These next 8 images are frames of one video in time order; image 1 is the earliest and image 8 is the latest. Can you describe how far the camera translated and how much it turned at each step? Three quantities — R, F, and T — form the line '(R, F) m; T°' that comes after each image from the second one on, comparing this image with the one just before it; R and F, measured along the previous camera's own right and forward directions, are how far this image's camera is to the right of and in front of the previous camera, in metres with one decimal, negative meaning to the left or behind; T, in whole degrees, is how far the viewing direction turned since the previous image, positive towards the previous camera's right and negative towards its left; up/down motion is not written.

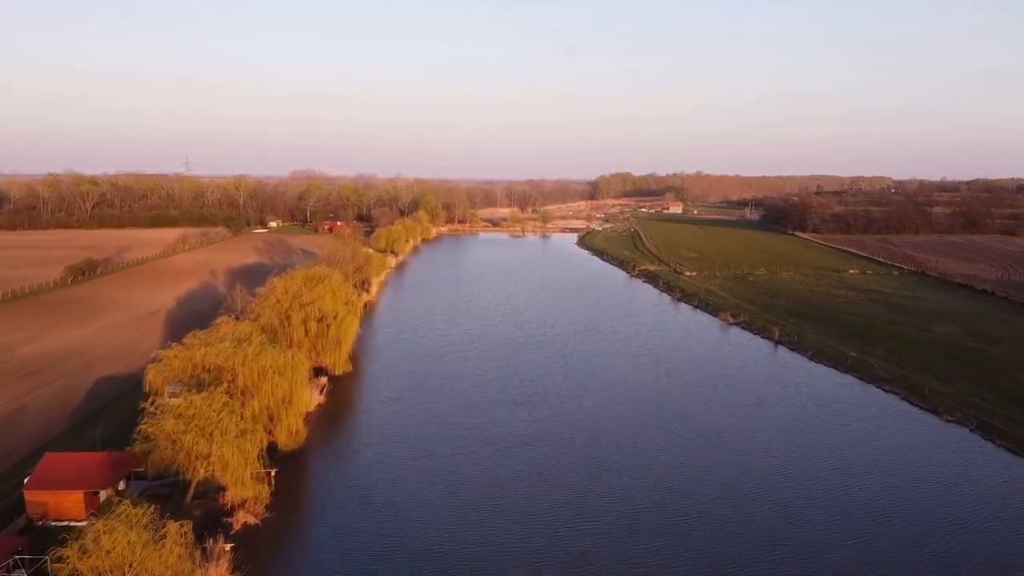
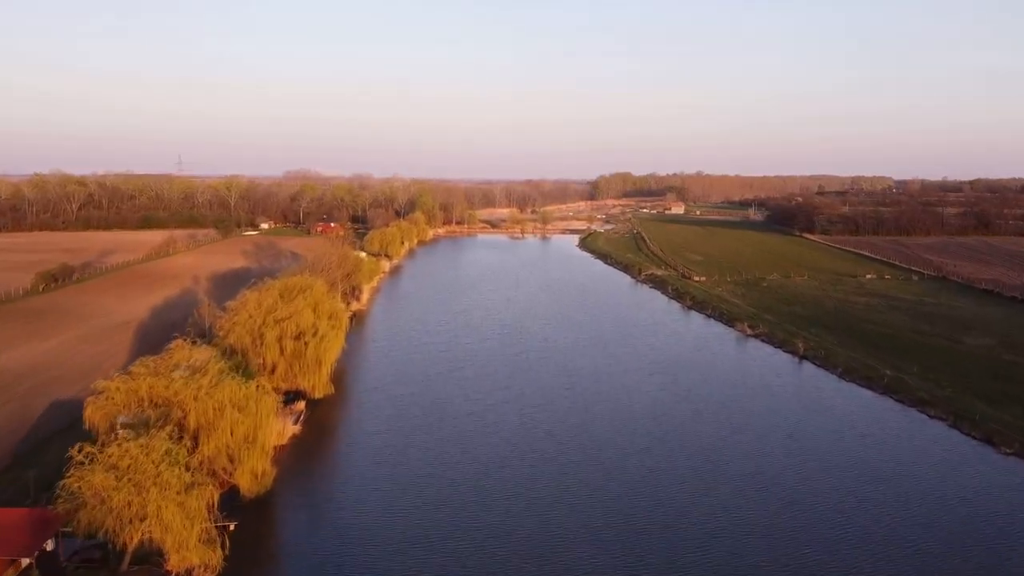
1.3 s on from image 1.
(0.0, +1.8) m; 0°
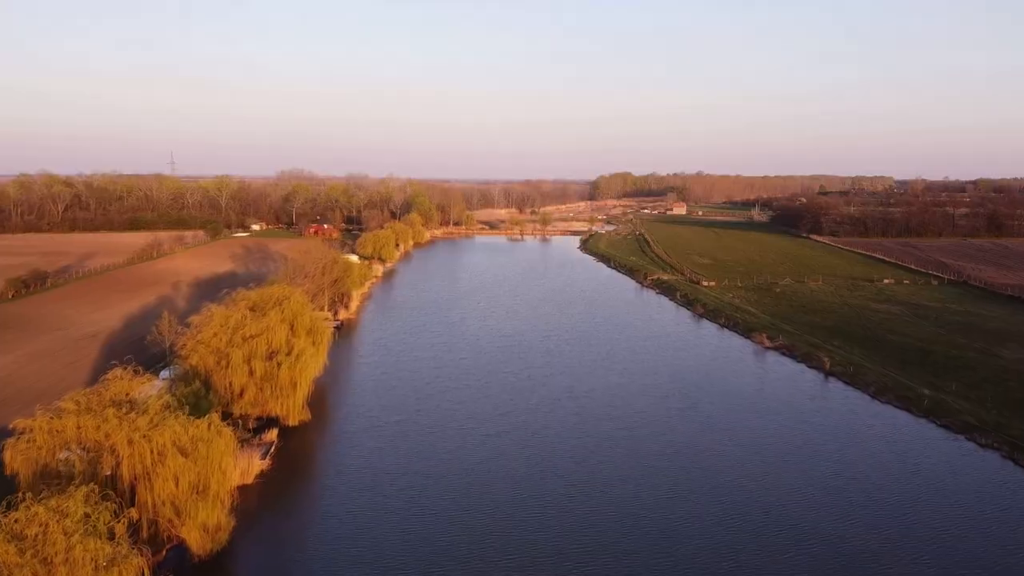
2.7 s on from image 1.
(0.0, +1.7) m; 0°
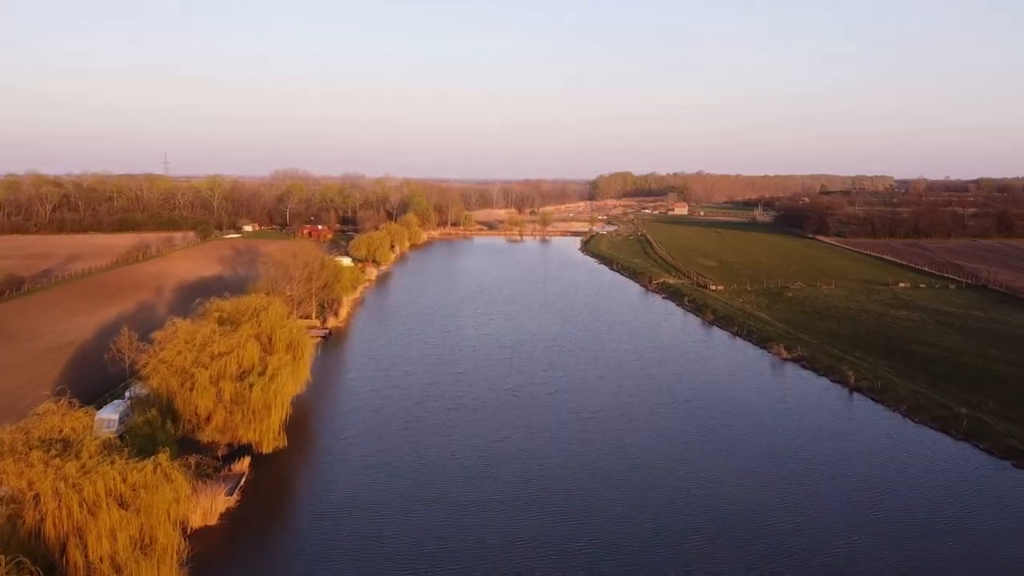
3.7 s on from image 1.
(0.0, +1.4) m; 0°
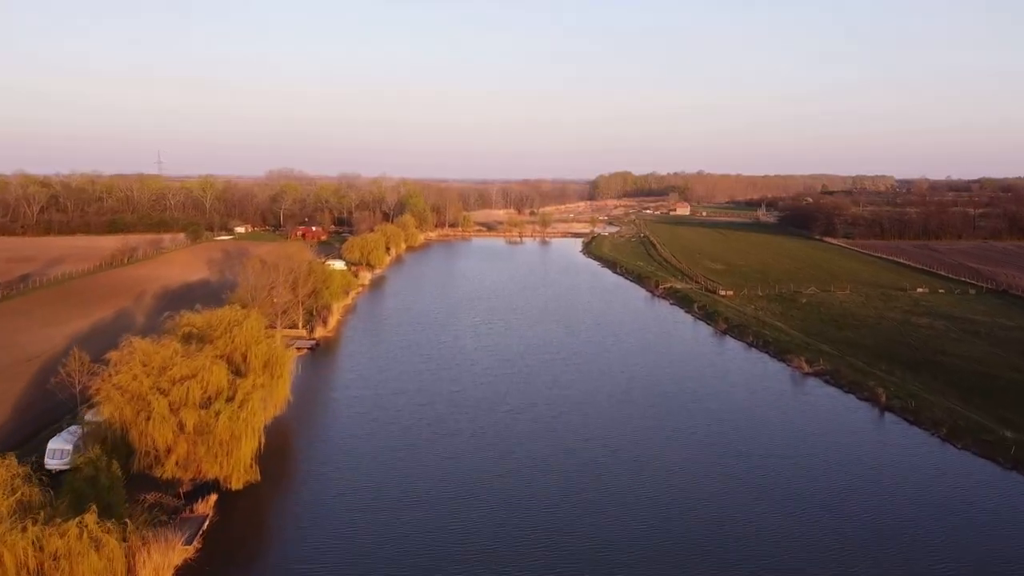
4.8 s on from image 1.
(0.0, +1.4) m; 0°
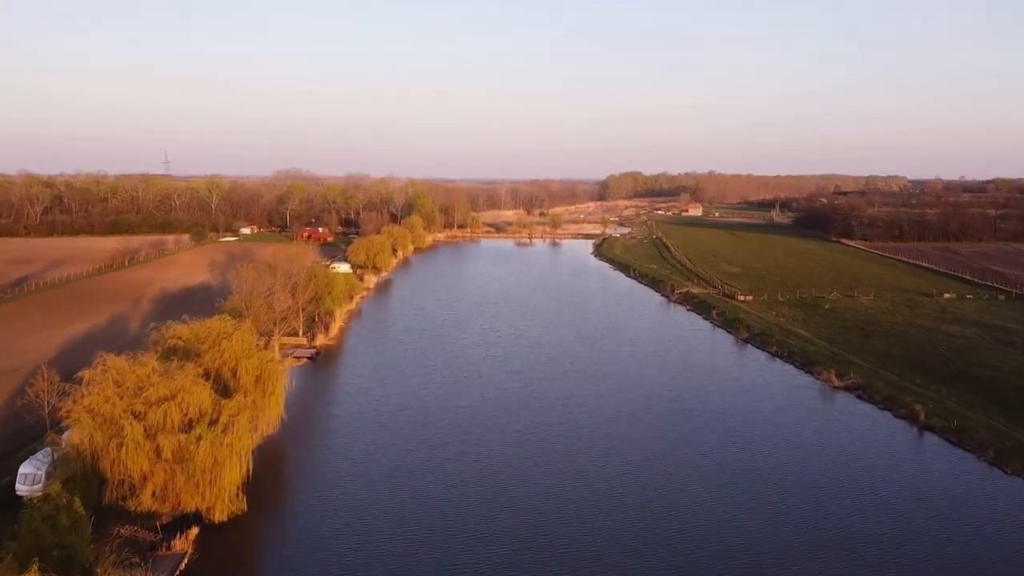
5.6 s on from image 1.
(0.0, +1.0) m; -1°
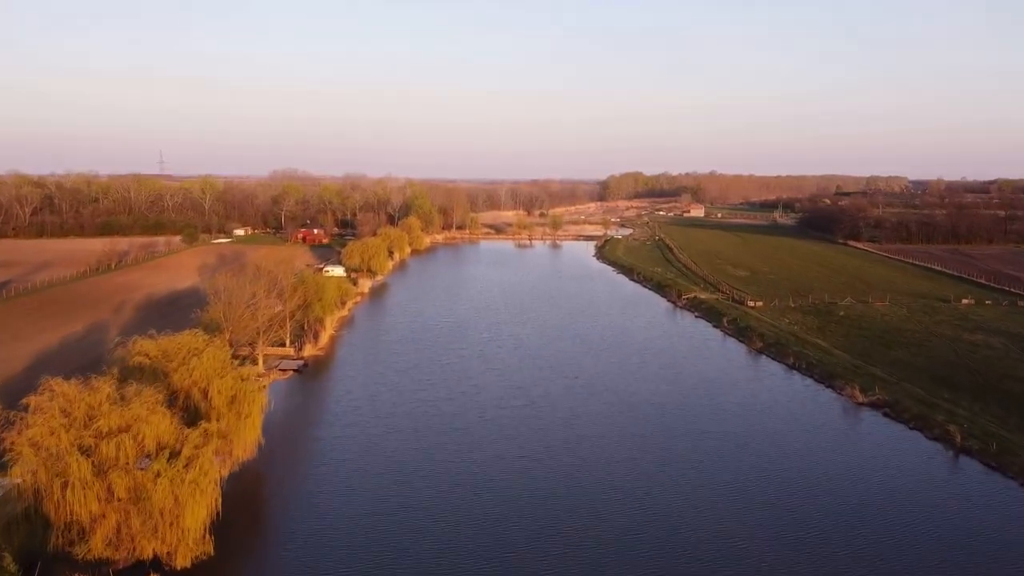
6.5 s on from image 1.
(0.0, +1.2) m; 0°
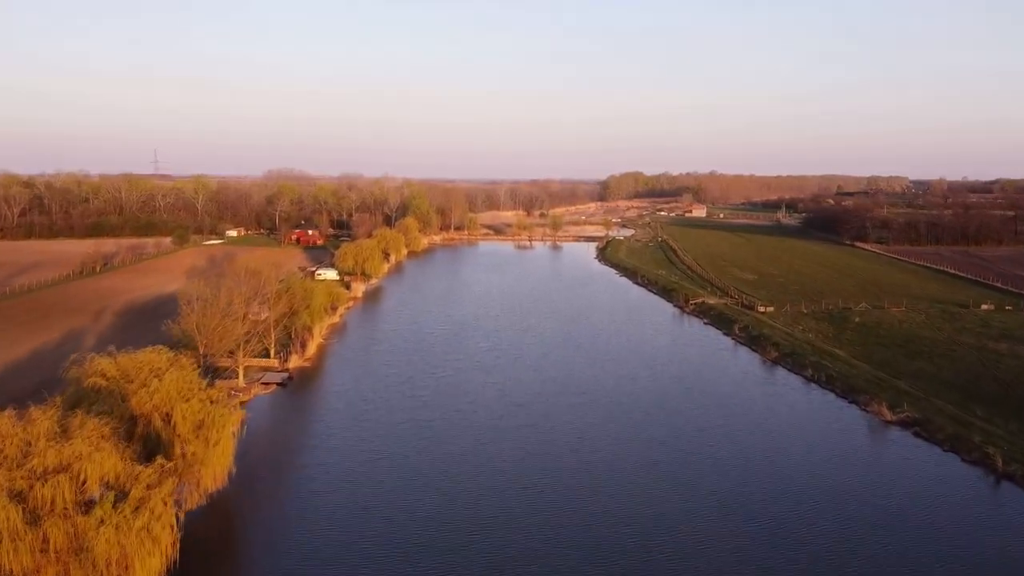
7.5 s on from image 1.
(0.0, +1.2) m; 0°
